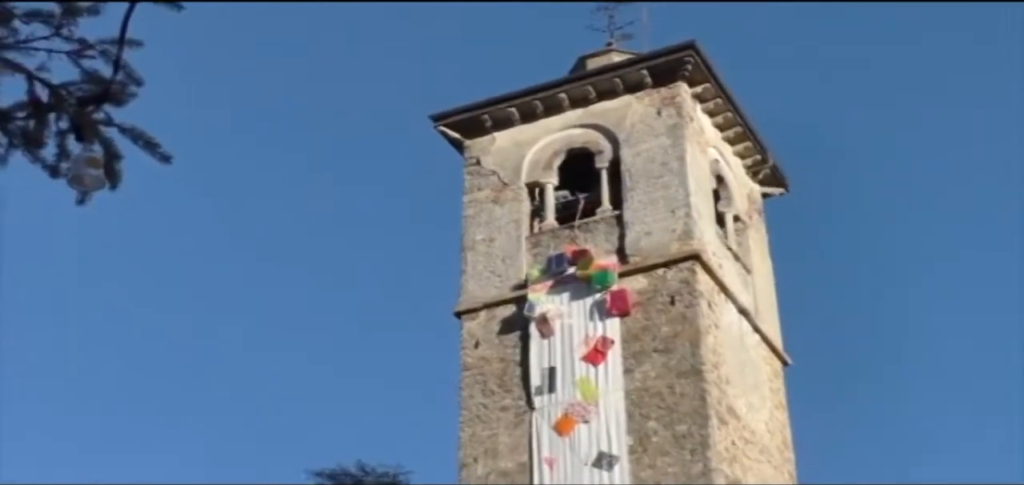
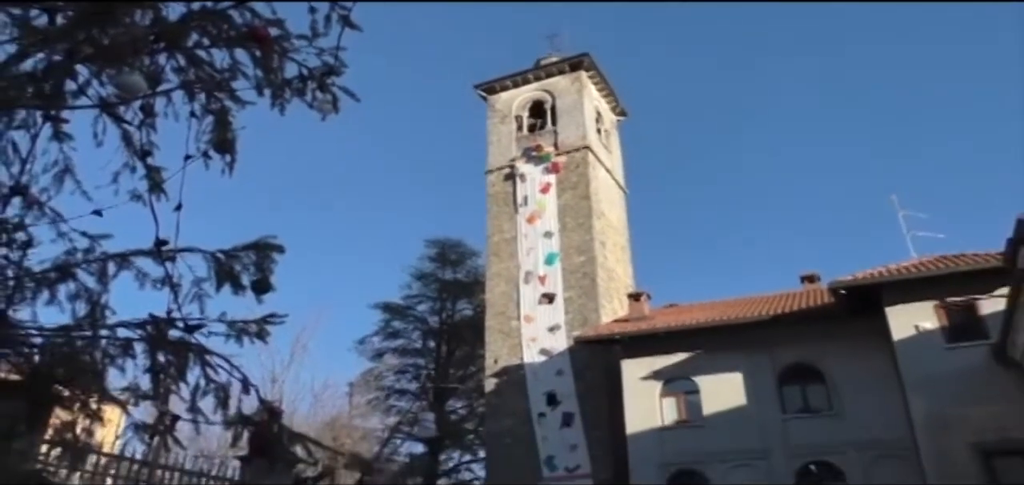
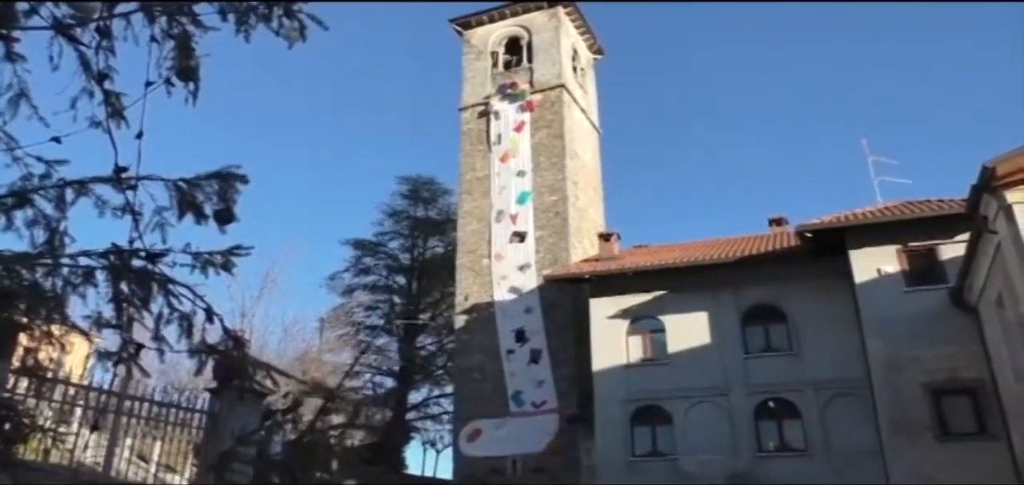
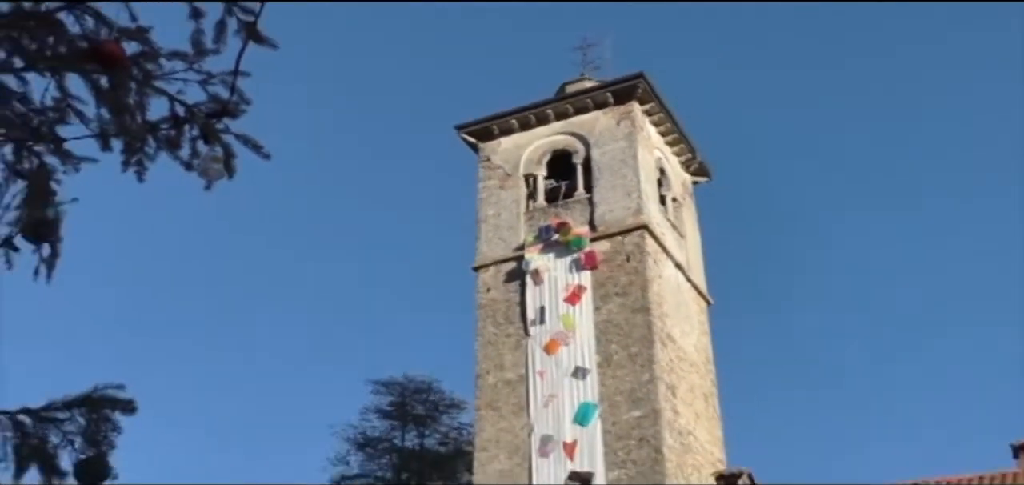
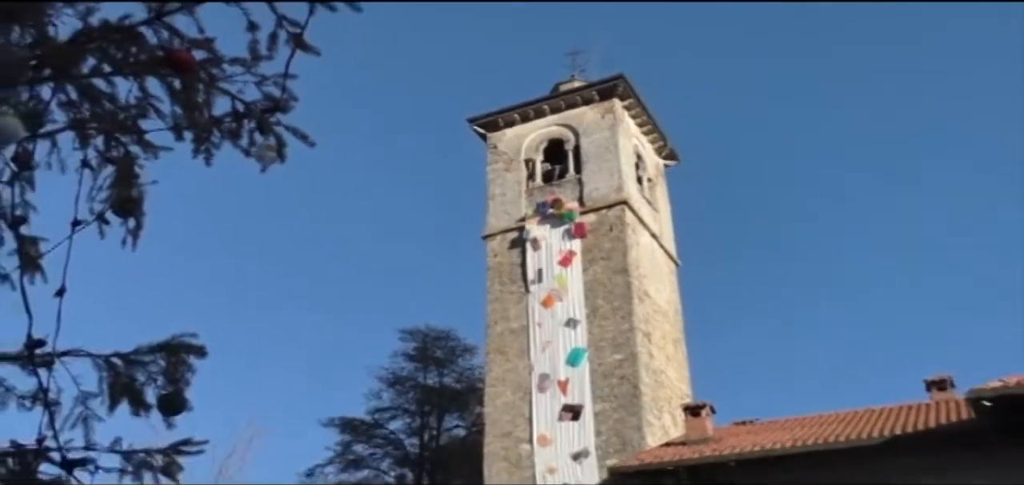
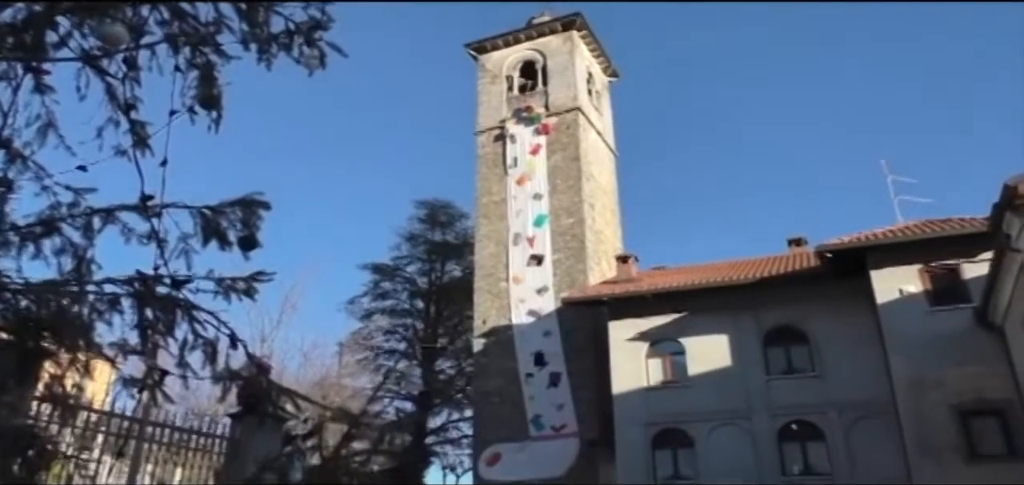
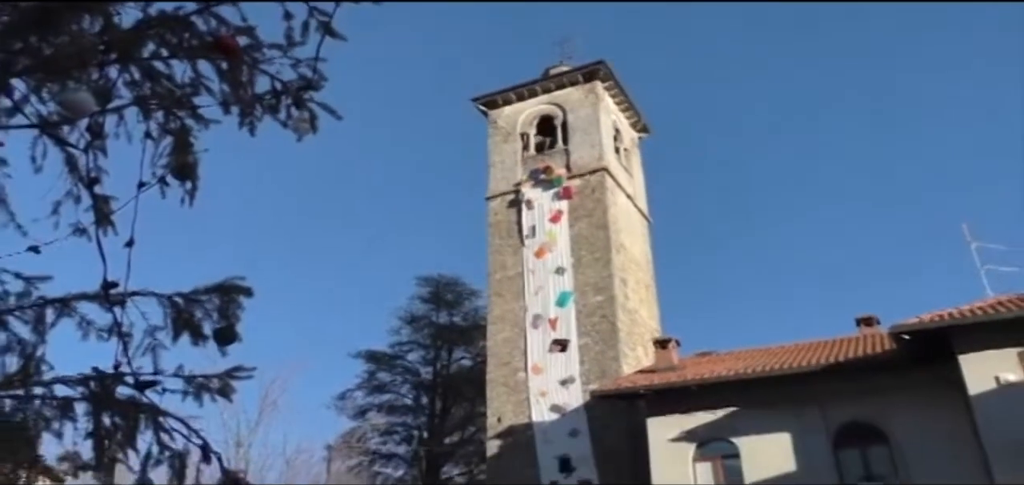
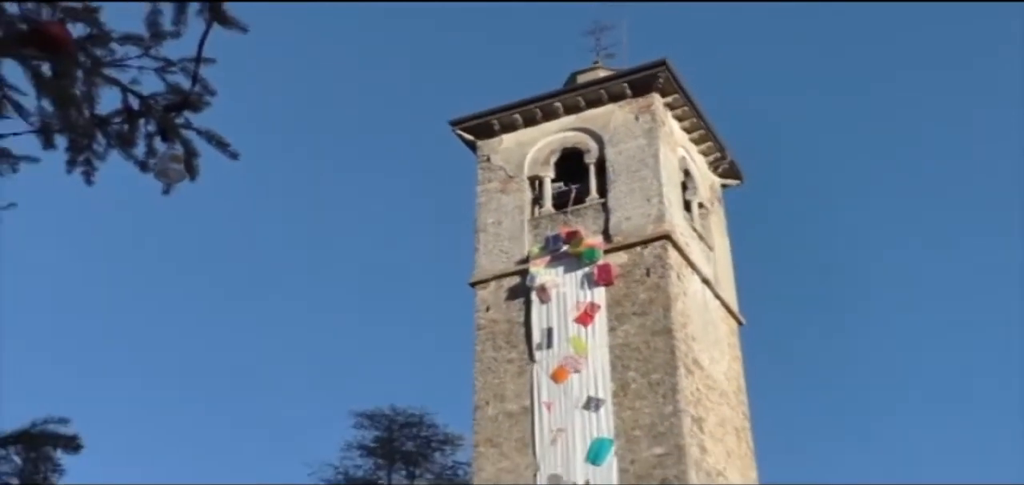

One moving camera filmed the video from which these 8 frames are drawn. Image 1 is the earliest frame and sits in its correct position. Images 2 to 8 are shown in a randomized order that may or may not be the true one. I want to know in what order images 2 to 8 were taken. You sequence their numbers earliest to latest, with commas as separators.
8, 4, 5, 7, 2, 6, 3
